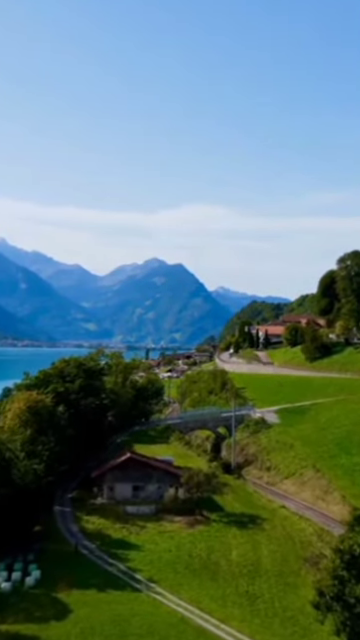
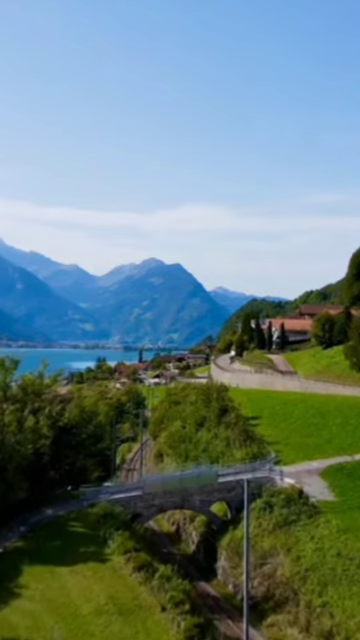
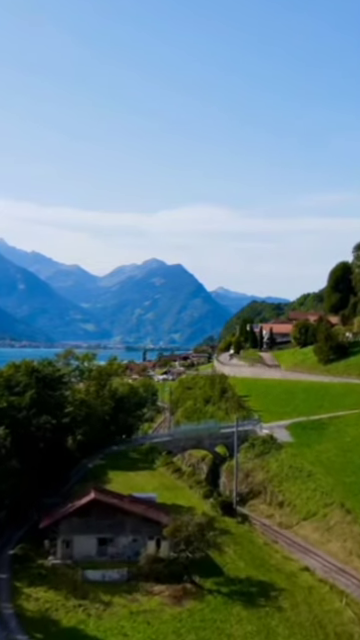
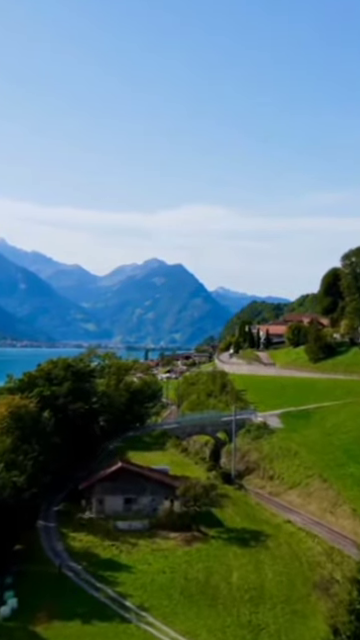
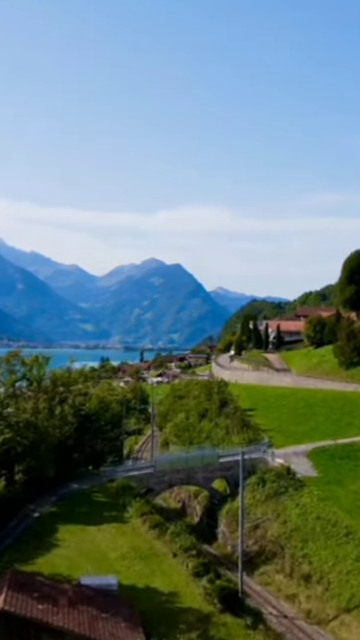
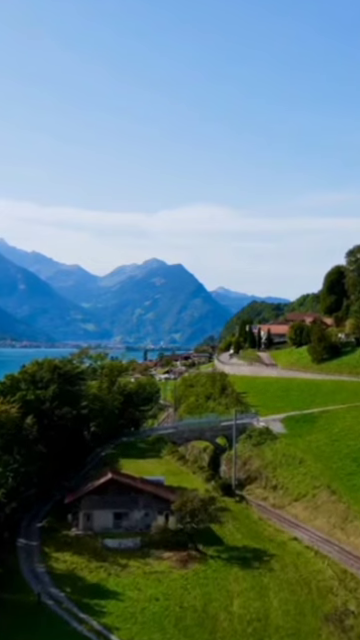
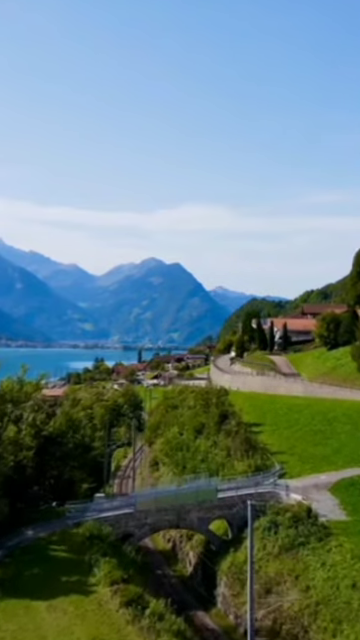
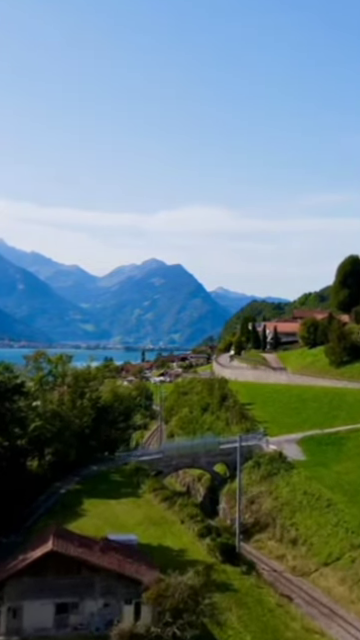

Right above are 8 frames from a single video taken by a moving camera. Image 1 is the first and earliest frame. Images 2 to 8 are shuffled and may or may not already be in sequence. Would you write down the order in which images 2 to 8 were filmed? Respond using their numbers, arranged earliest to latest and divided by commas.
4, 6, 3, 8, 5, 2, 7
